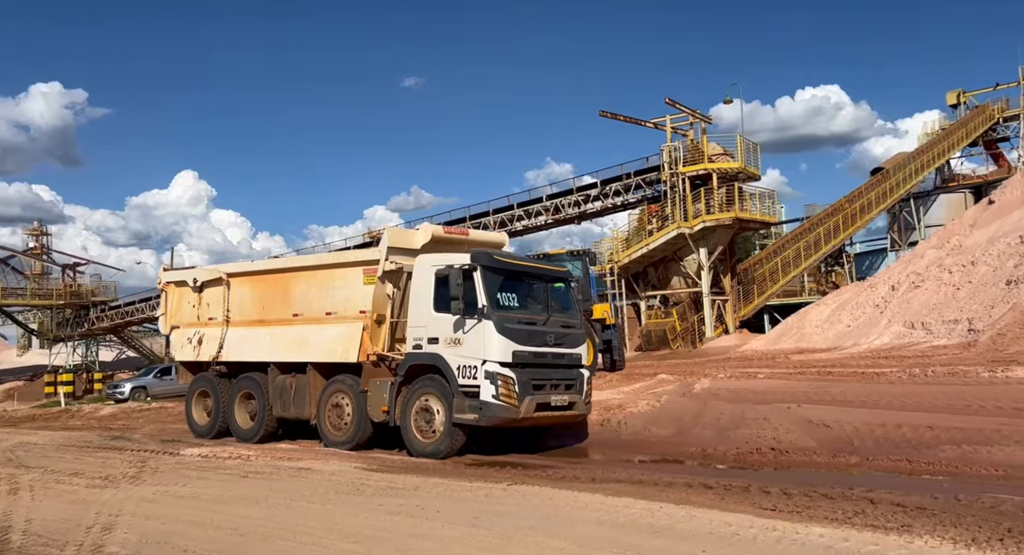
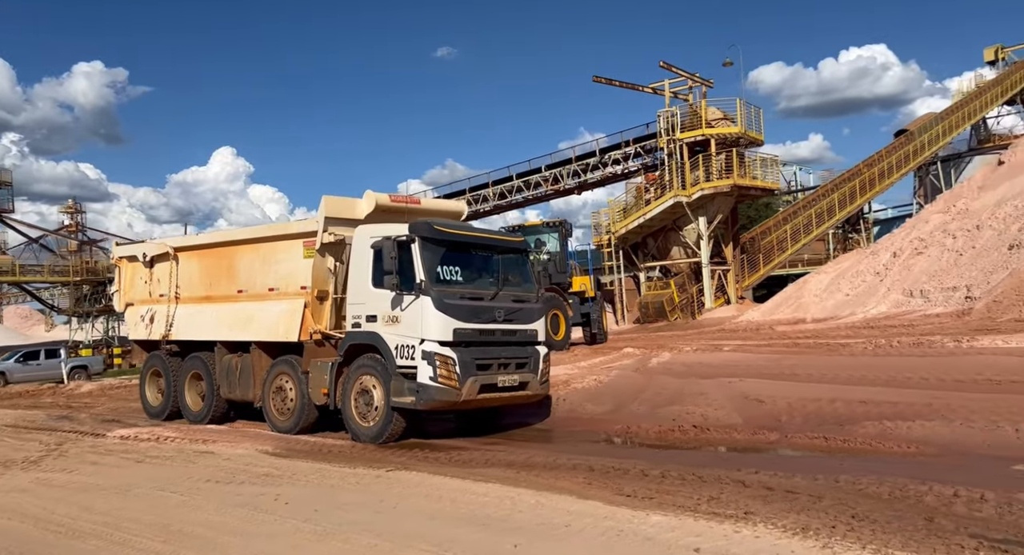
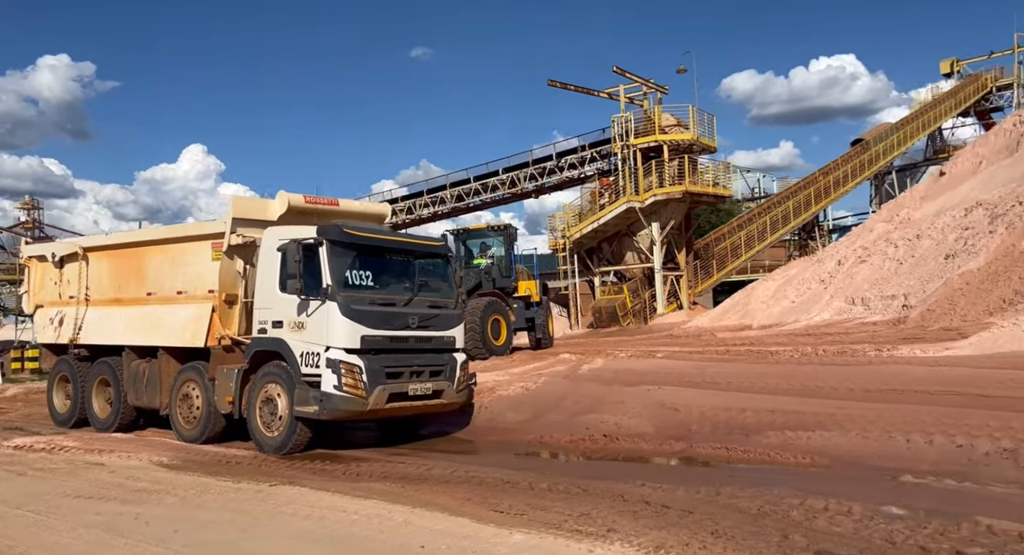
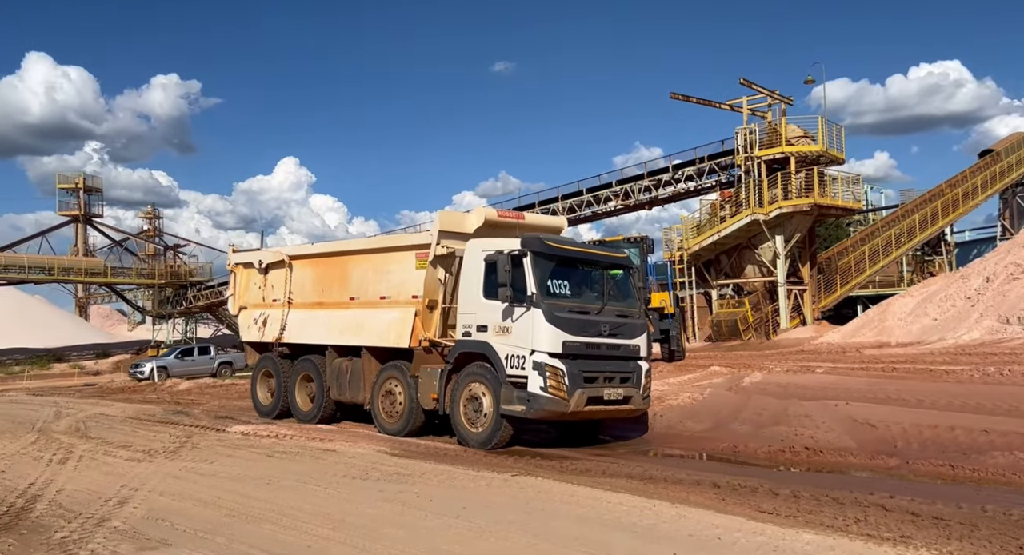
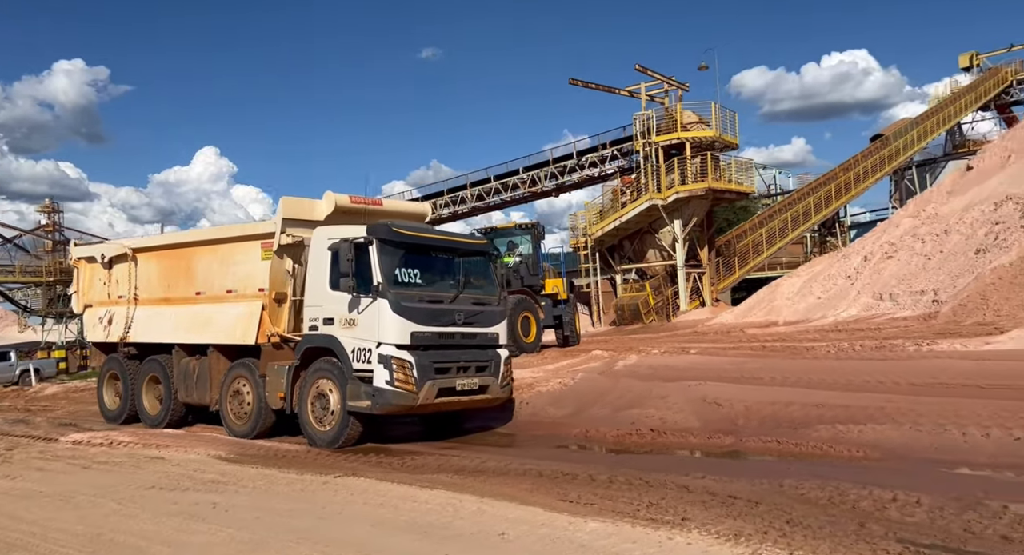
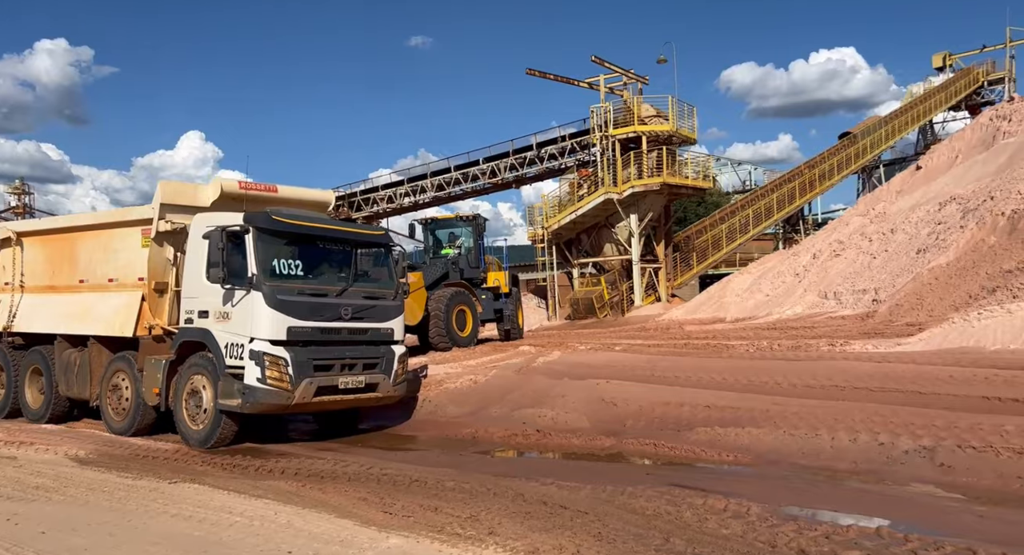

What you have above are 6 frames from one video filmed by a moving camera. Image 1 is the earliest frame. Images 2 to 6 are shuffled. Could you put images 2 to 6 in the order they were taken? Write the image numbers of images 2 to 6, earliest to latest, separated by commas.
4, 2, 5, 3, 6
